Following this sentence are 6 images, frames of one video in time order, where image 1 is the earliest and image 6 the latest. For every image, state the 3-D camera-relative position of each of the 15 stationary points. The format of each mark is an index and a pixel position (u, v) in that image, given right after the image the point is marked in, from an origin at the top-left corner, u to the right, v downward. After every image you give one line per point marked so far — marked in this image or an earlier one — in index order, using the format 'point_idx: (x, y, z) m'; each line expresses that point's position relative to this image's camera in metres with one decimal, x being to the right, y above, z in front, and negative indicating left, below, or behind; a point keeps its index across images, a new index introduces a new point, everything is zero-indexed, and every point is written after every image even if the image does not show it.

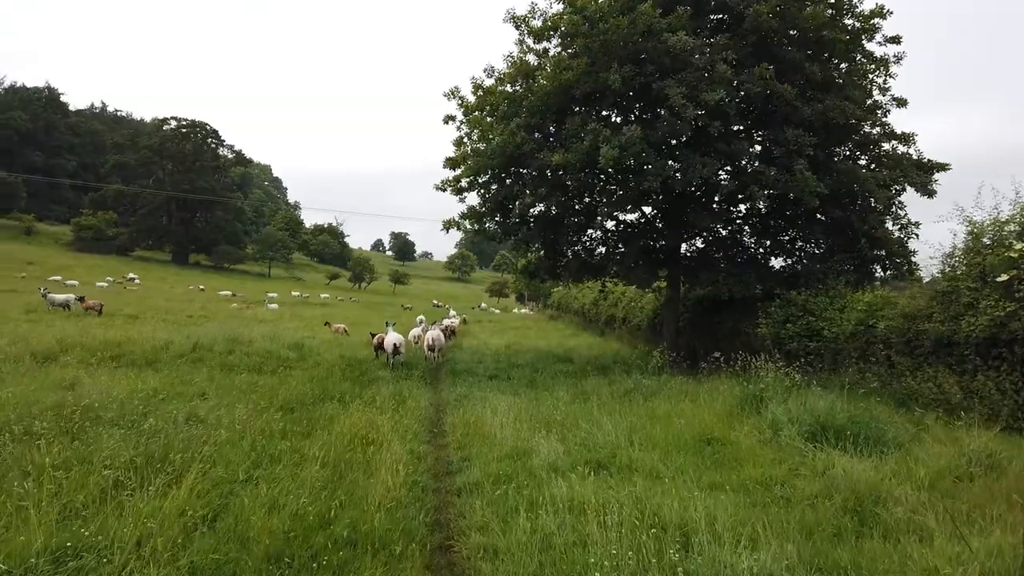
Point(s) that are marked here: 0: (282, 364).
0: (-4.0, -1.3, +12.5) m
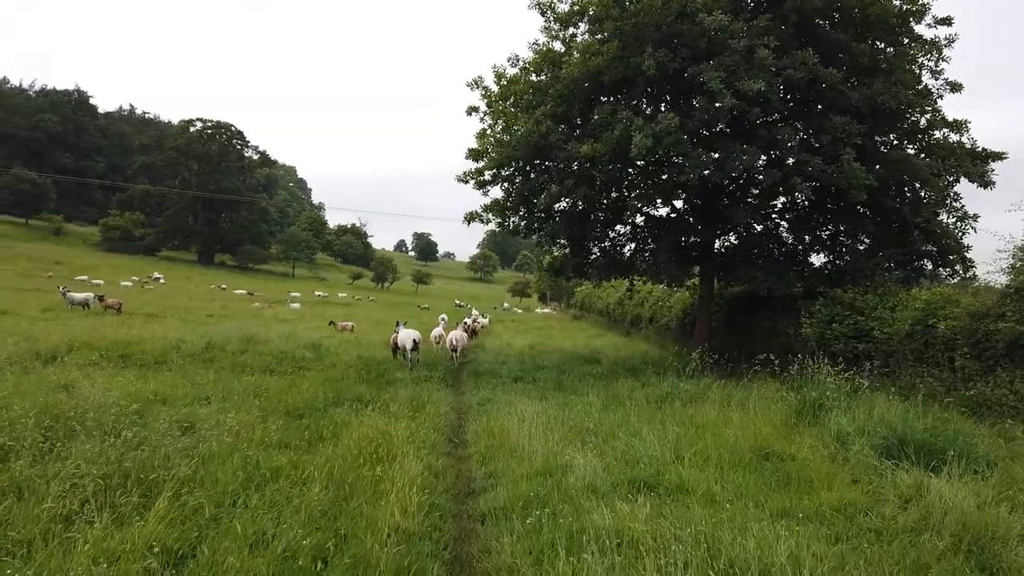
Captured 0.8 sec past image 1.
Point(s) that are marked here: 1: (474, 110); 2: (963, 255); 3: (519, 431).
0: (-3.5, -1.3, +11.9) m
1: (-0.9, +4.0, +16.4) m
2: (+8.0, +0.6, +13.0) m
3: (+0.1, -1.2, +6.3) m
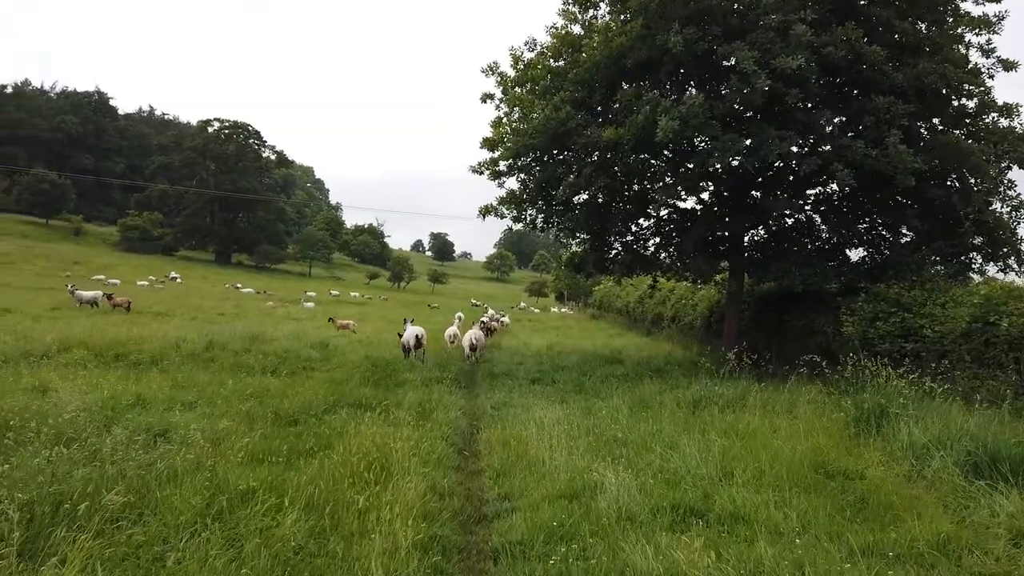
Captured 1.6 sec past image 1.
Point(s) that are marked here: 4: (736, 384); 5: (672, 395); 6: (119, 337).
0: (-3.3, -1.2, +11.2) m
1: (-0.5, +4.0, +15.6) m
2: (+8.3, +0.7, +12.0) m
3: (+0.2, -1.2, +5.6) m
4: (+2.6, -1.1, +8.6) m
5: (+1.9, -1.3, +8.8) m
6: (-7.2, -0.9, +13.3) m
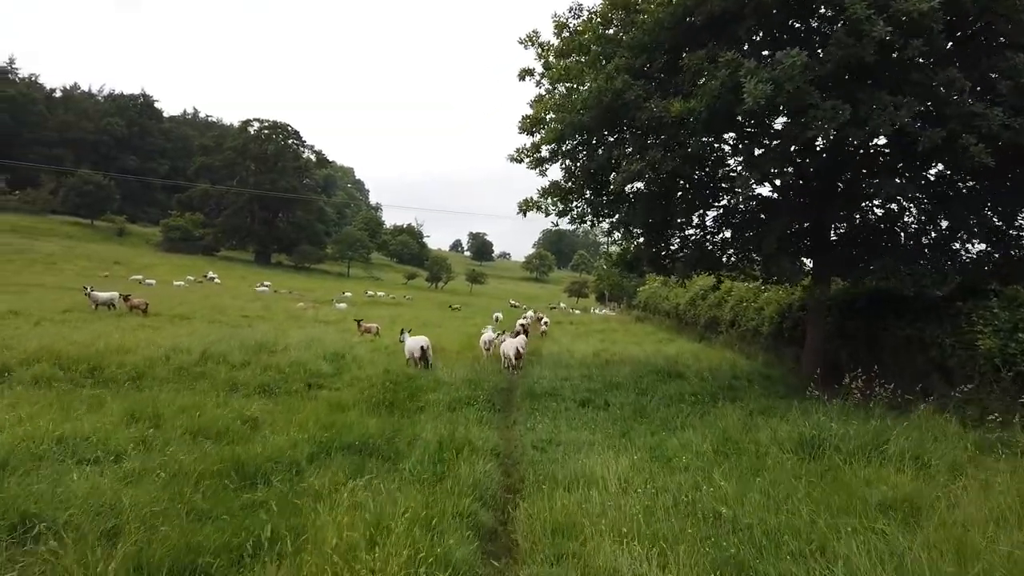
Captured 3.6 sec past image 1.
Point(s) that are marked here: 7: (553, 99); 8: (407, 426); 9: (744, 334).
0: (-2.7, -1.2, +9.4) m
1: (+0.3, +4.0, +13.7) m
2: (+8.9, +0.6, +9.6) m
3: (+0.5, -1.2, +3.6) m
4: (+3.1, -1.2, +6.5) m
5: (+2.4, -1.3, +6.7) m
6: (-6.5, -0.9, +11.7) m
7: (+0.7, +3.3, +12.6) m
8: (-1.0, -1.3, +6.9) m
9: (+6.2, -1.2, +19.7) m
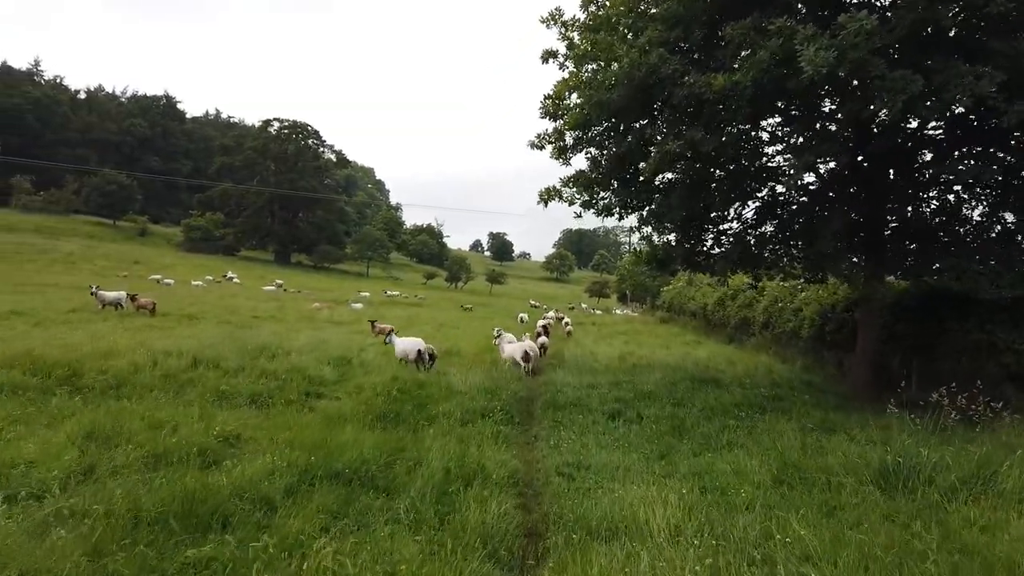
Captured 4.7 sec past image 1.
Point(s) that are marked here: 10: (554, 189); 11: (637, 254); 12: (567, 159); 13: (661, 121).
0: (-2.4, -1.2, +8.5) m
1: (+0.7, +4.0, +12.7) m
2: (+9.2, +0.6, +8.4) m
3: (+0.6, -1.2, +2.6) m
4: (+3.2, -1.2, +5.4) m
5: (+2.5, -1.3, +5.7) m
6: (-6.2, -0.9, +10.8) m
7: (+1.0, +3.3, +11.6) m
8: (-0.8, -1.3, +5.9) m
9: (+6.8, -1.2, +18.5) m
10: (+0.7, +1.7, +12.3) m
11: (+2.5, +0.7, +14.4) m
12: (+1.0, +2.2, +12.5) m
13: (+2.1, +2.4, +10.2) m
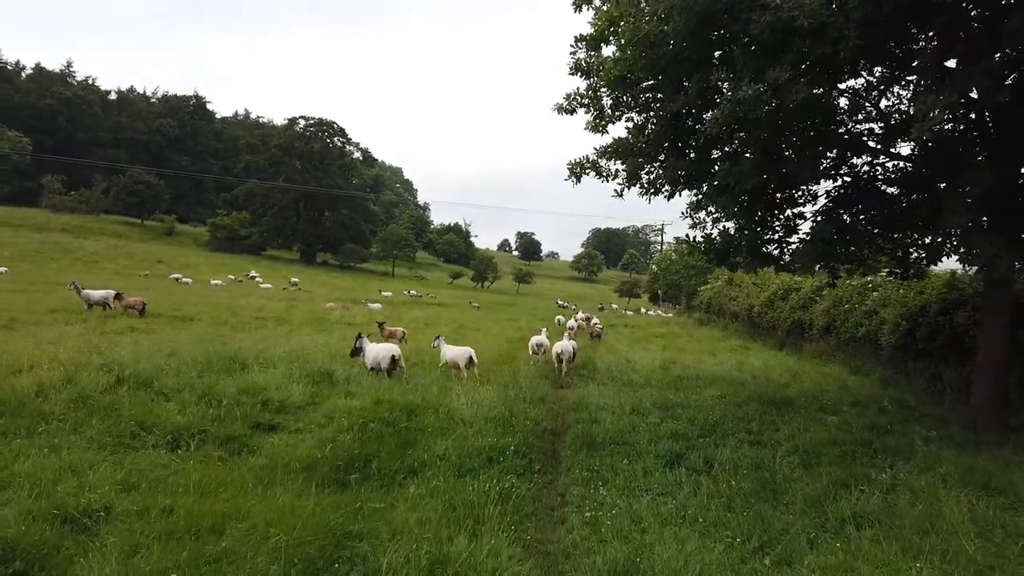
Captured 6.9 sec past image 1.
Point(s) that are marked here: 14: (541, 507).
0: (-2.3, -1.2, +6.3) m
1: (+1.0, +4.1, +10.4) m
2: (+9.3, +0.7, +5.8) m
3: (+0.5, -1.2, +0.3) m
4: (+3.3, -1.1, +3.0) m
5: (+2.6, -1.3, +3.3) m
6: (-5.9, -0.8, +8.8) m
7: (+1.3, +3.3, +9.2) m
8: (-0.8, -1.2, +3.7) m
9: (+7.3, -1.2, +15.9) m
10: (+1.0, +1.7, +10.0) m
11: (+2.9, +0.7, +12.0) m
12: (+1.3, +2.3, +10.2) m
13: (+2.3, +2.4, +7.8) m
14: (+0.2, -1.4, +4.7) m
